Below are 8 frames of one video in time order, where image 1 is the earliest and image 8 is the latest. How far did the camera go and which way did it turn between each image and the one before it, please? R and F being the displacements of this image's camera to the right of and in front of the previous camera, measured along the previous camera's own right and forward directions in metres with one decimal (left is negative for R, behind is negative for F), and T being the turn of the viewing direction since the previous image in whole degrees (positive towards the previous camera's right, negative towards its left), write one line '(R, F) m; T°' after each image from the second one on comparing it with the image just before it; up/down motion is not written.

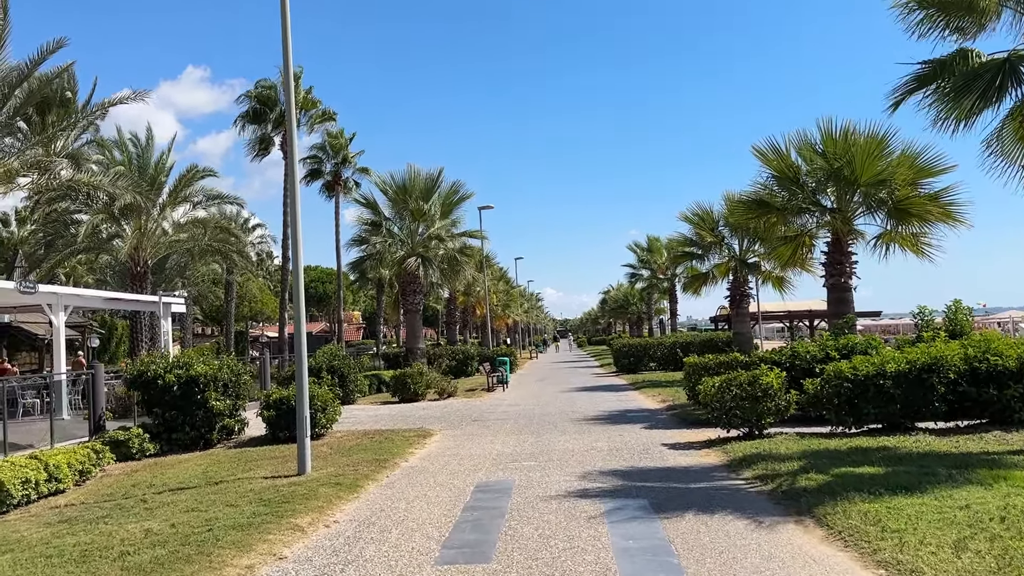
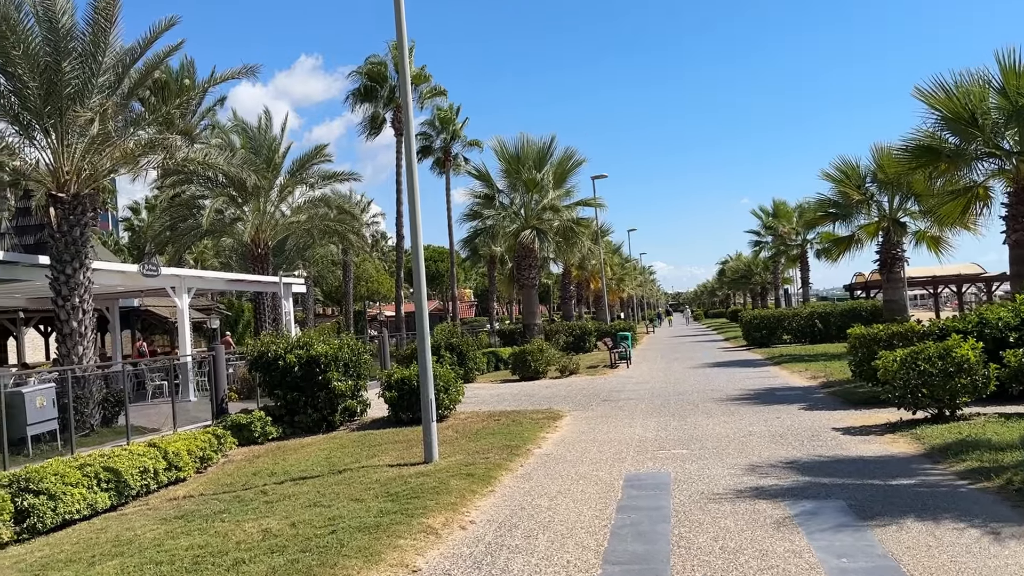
(-0.4, +1.1) m; -8°
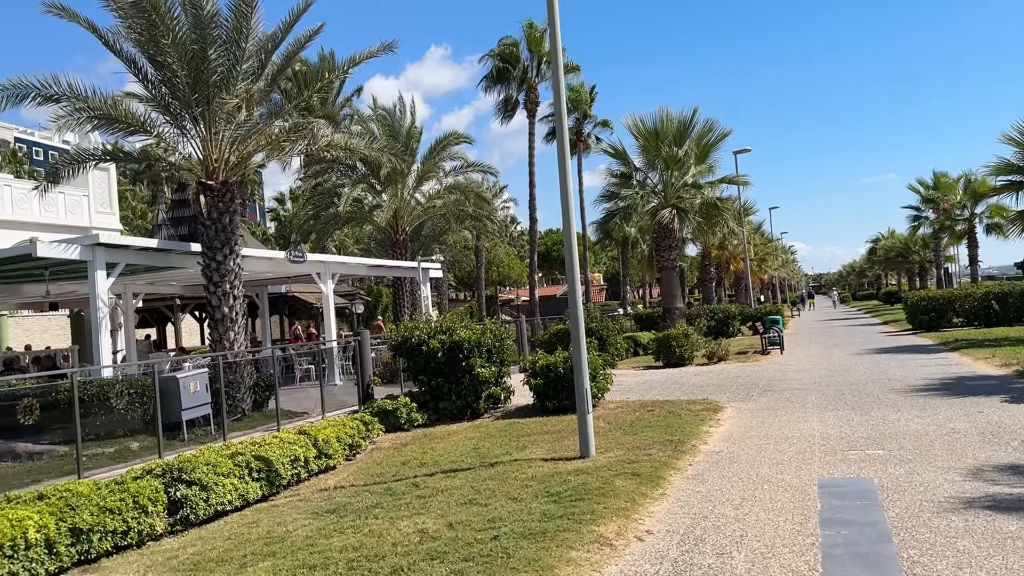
(-0.3, +0.7) m; -9°
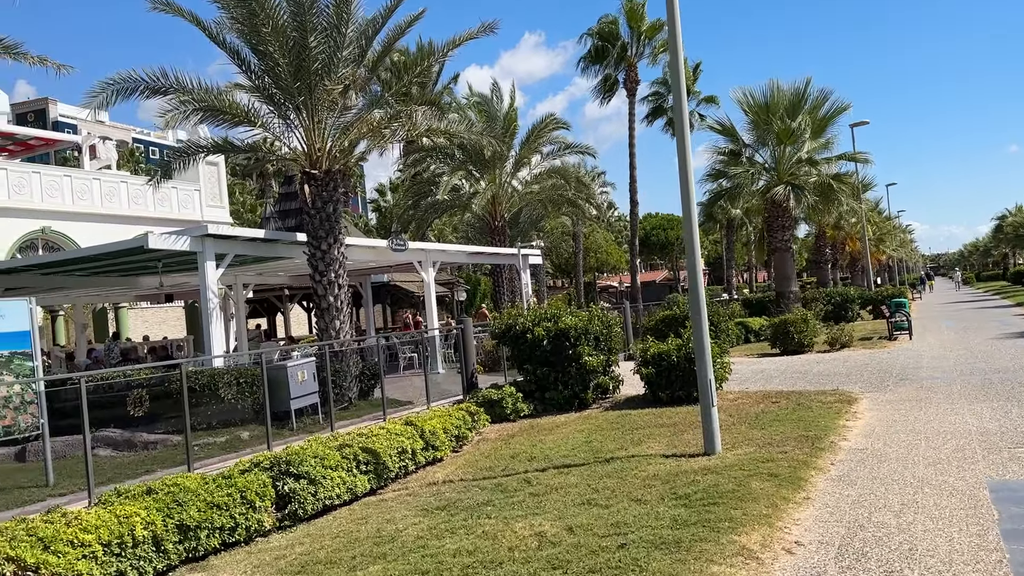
(-0.2, +0.5) m; -7°
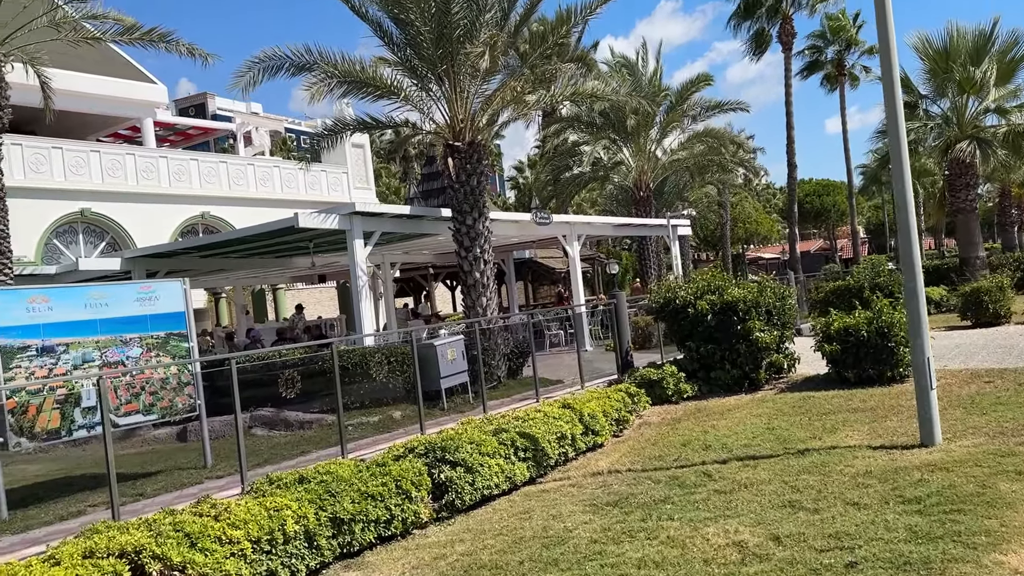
(-0.3, +0.7) m; -10°
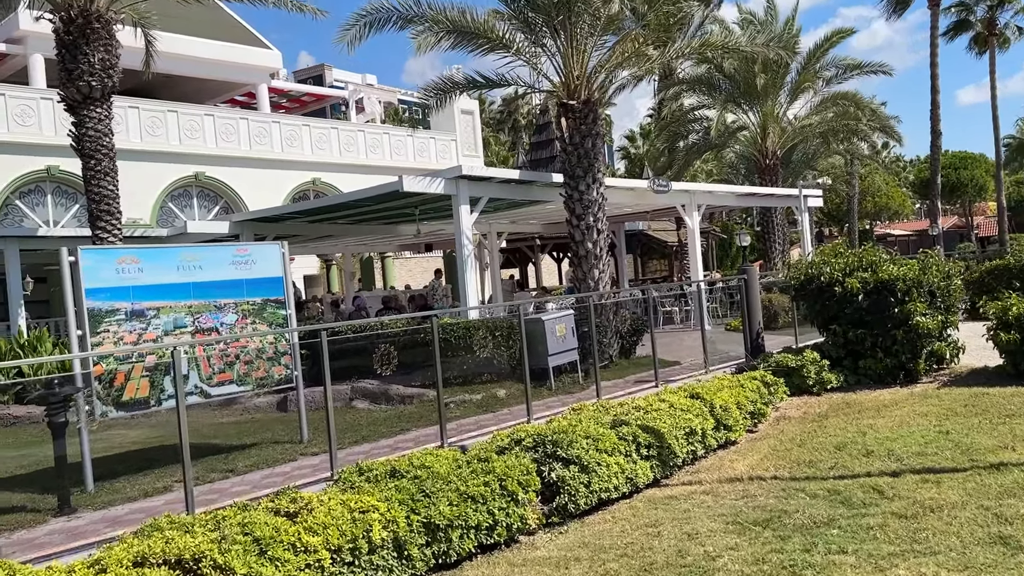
(-0.2, +0.9) m; -7°
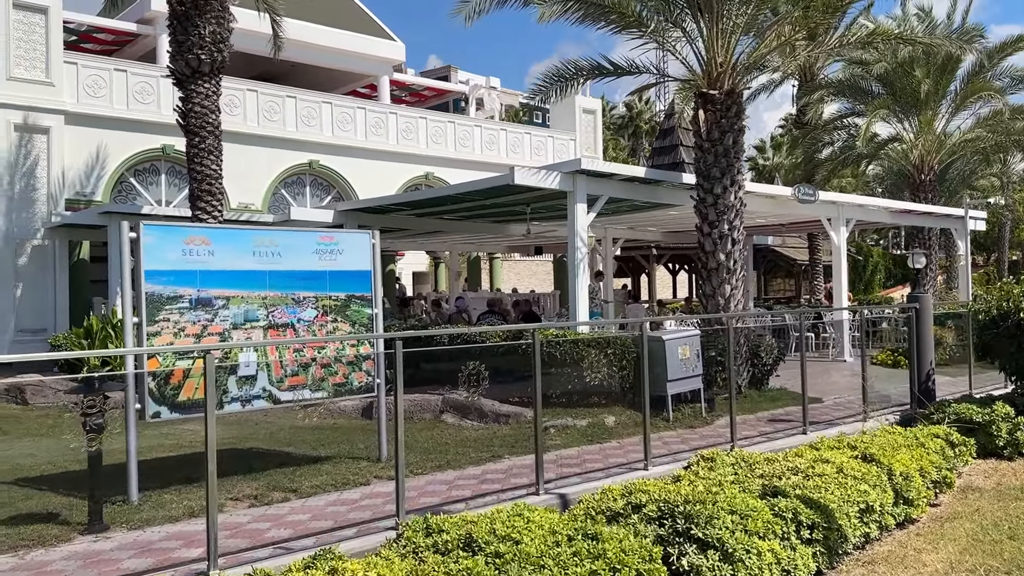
(-0.1, +1.3) m; -8°
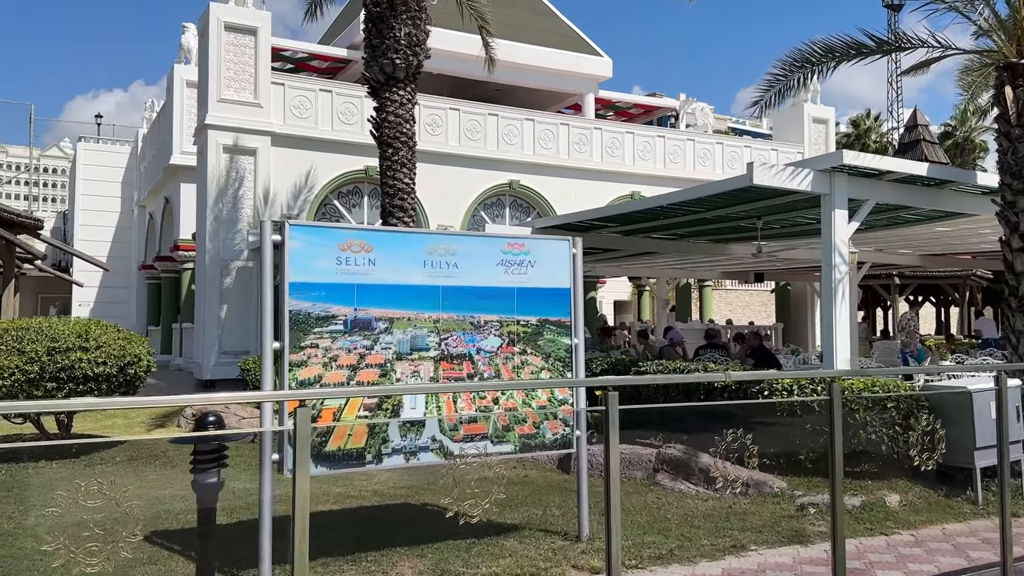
(-0.3, +1.8) m; -14°
